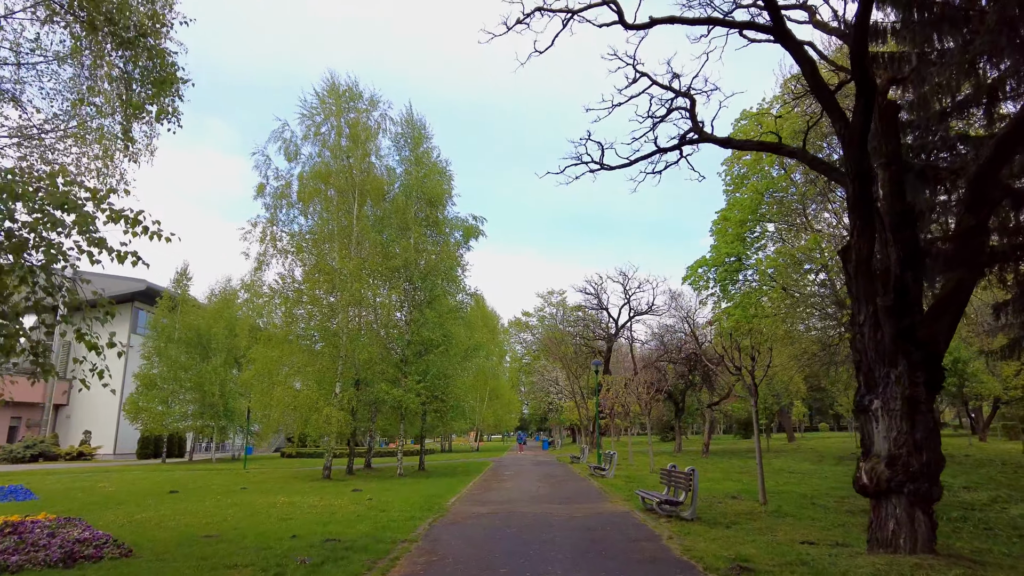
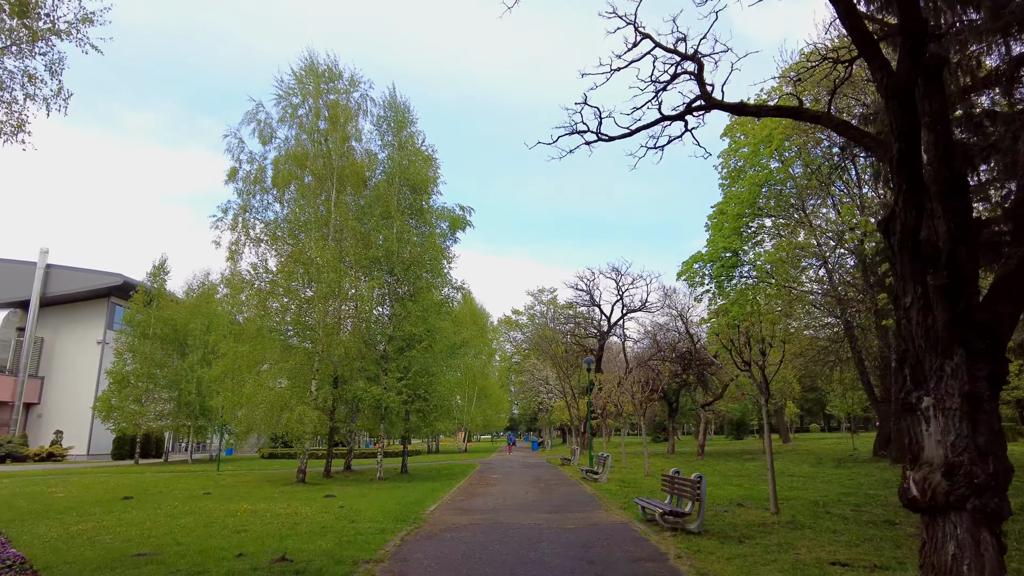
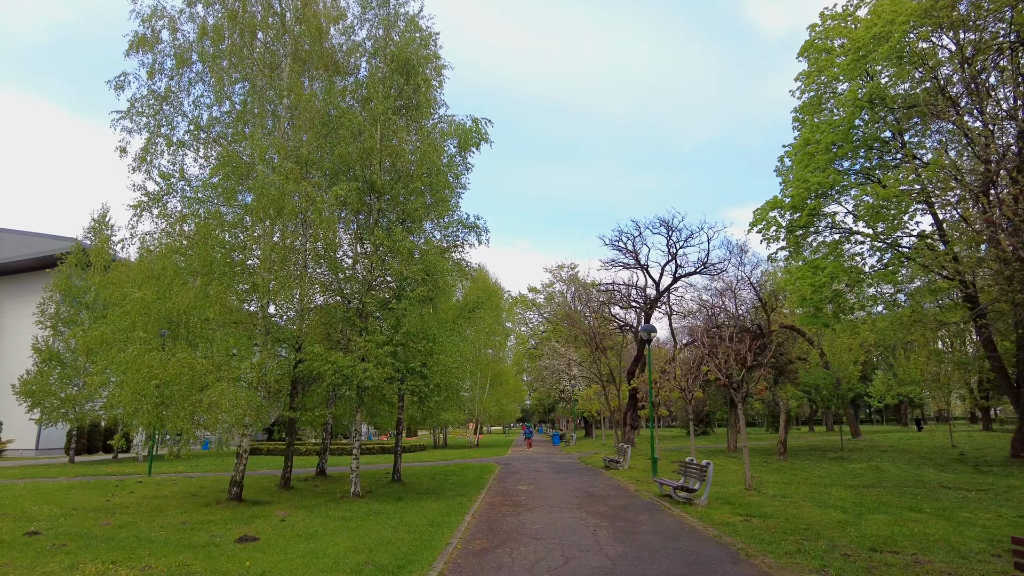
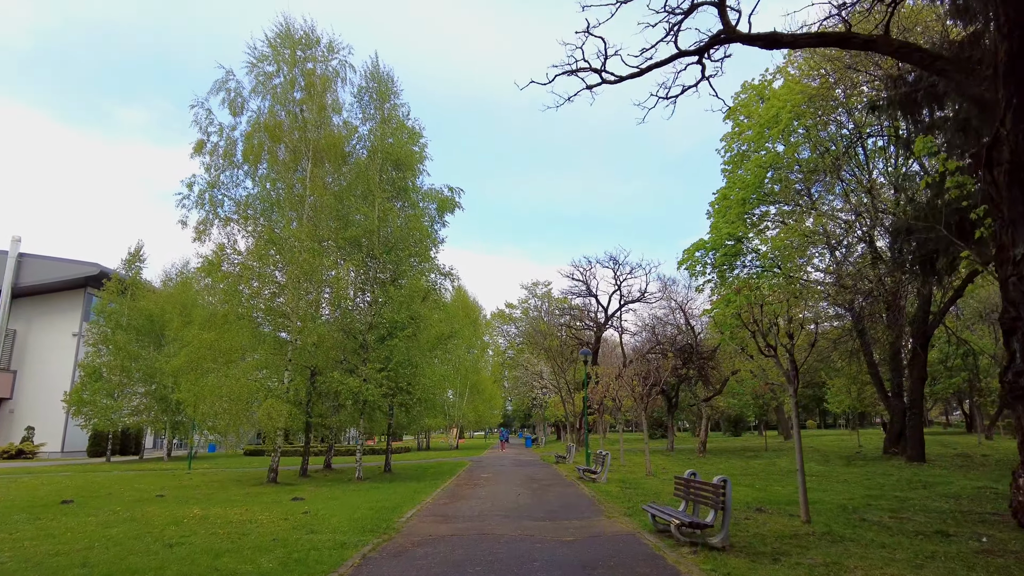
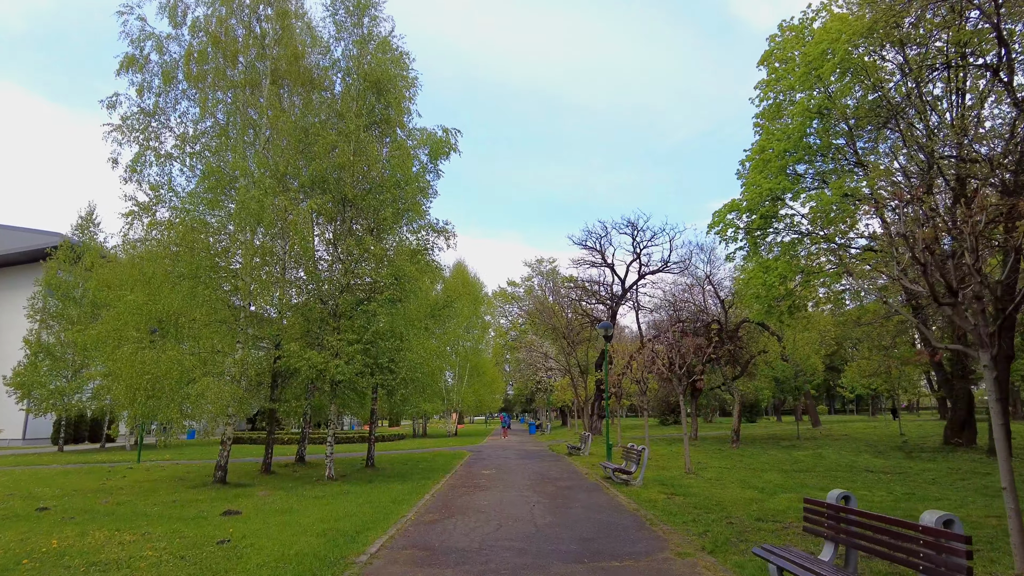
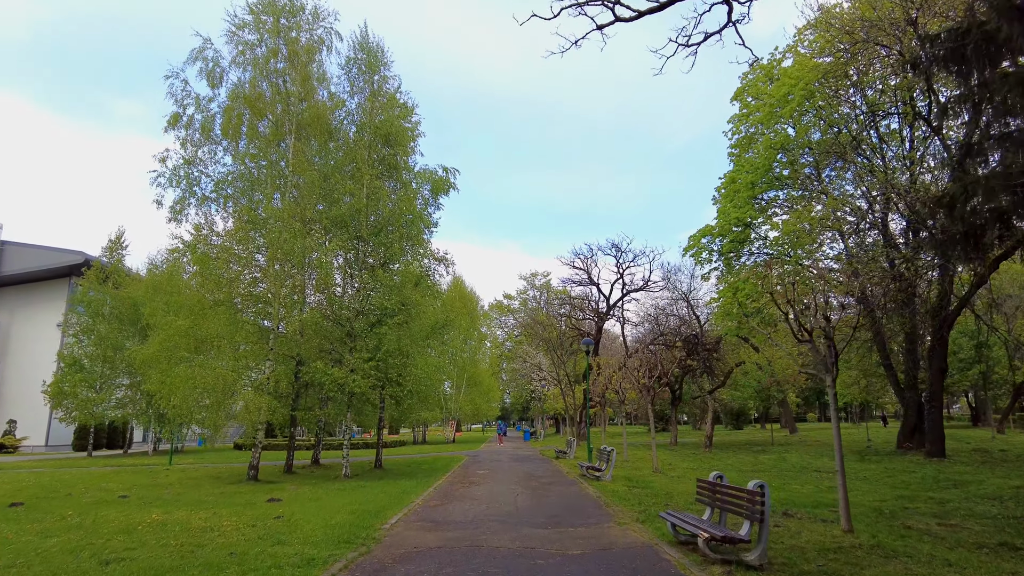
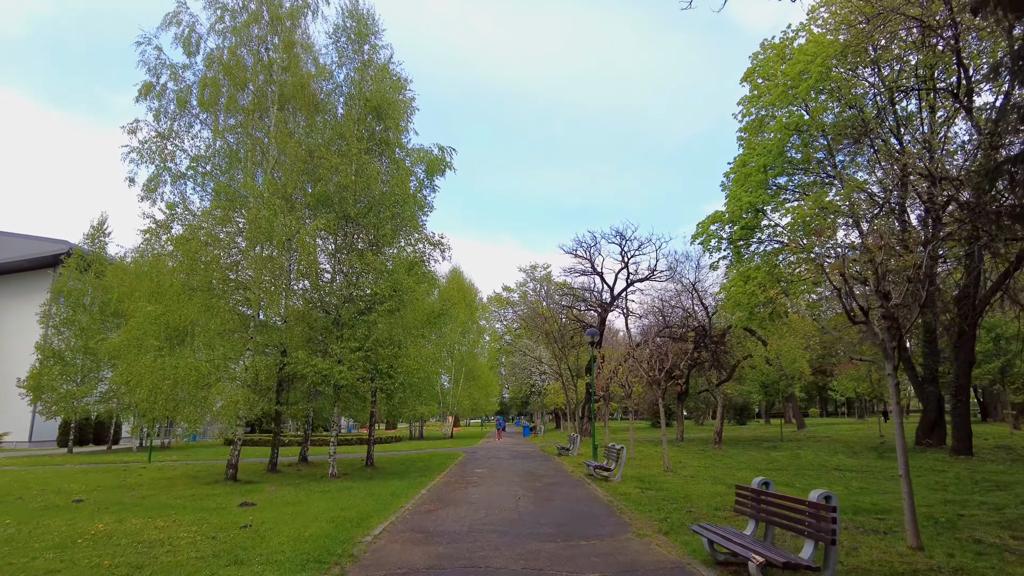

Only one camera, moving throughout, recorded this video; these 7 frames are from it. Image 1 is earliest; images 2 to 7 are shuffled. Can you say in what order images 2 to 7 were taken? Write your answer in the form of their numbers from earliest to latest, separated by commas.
2, 4, 6, 7, 5, 3
